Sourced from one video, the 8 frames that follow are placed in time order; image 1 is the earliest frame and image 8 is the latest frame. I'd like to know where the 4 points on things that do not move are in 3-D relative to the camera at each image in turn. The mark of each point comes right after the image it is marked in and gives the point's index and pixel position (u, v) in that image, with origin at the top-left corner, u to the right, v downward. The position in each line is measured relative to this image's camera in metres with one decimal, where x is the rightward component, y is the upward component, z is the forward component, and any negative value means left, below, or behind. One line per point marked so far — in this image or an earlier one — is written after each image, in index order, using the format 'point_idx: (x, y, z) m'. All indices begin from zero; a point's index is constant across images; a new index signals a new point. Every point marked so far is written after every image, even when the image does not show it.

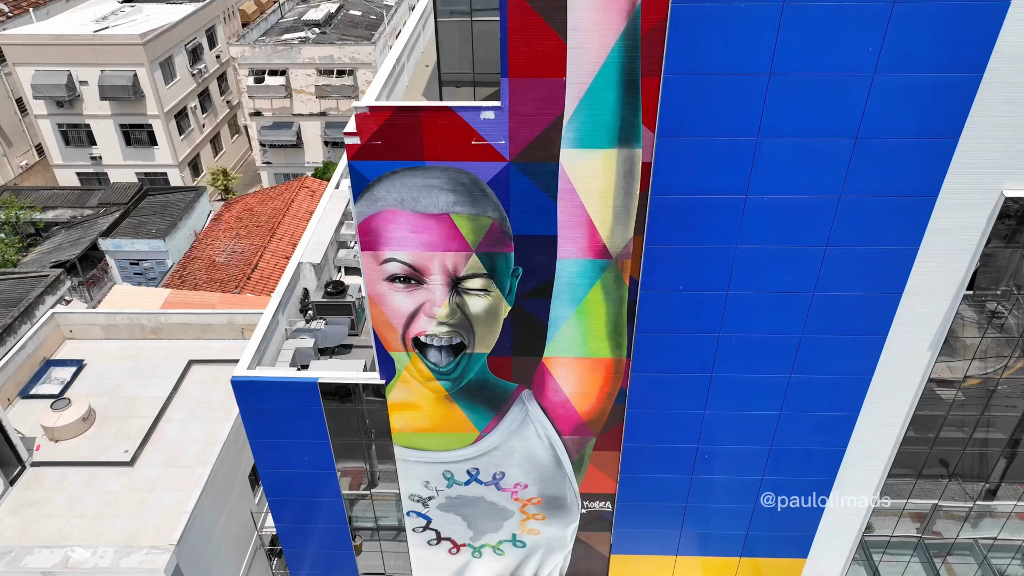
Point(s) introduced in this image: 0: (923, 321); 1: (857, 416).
0: (+7.6, -0.6, +13.4) m
1: (+7.1, -2.6, +14.8) m
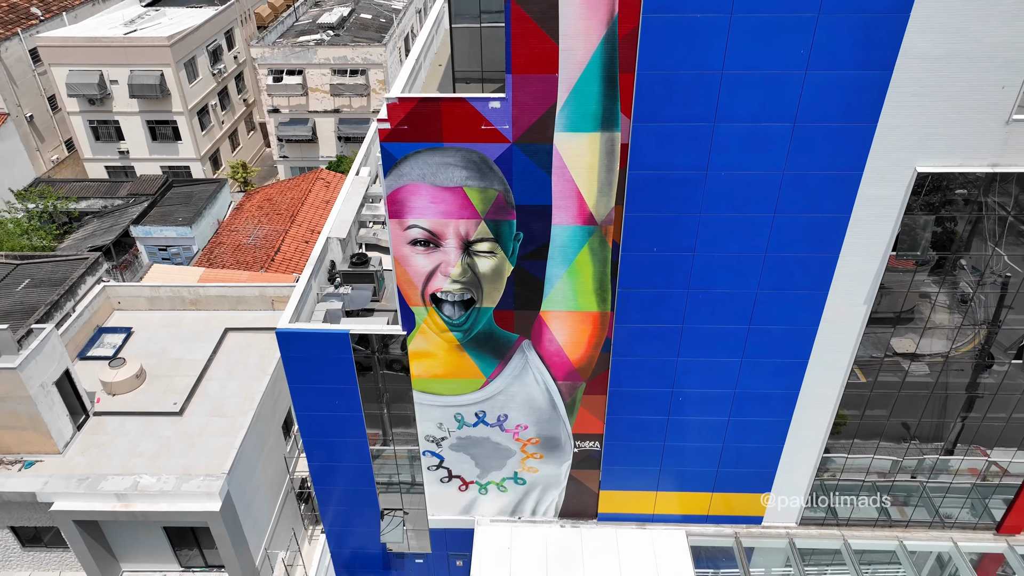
0: (+7.7, +0.2, +16.0) m
1: (+7.1, -1.8, +17.4) m
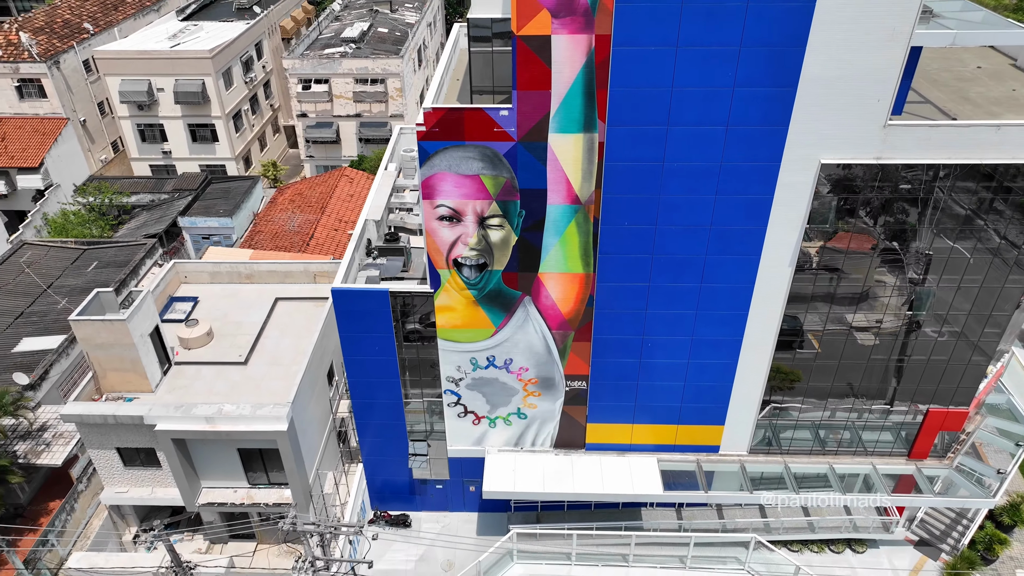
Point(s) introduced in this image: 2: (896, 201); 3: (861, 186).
0: (+7.8, +1.2, +20.8) m
1: (+7.2, -0.8, +22.1) m
2: (+10.6, +2.4, +19.9) m
3: (+9.5, +2.8, +19.7) m
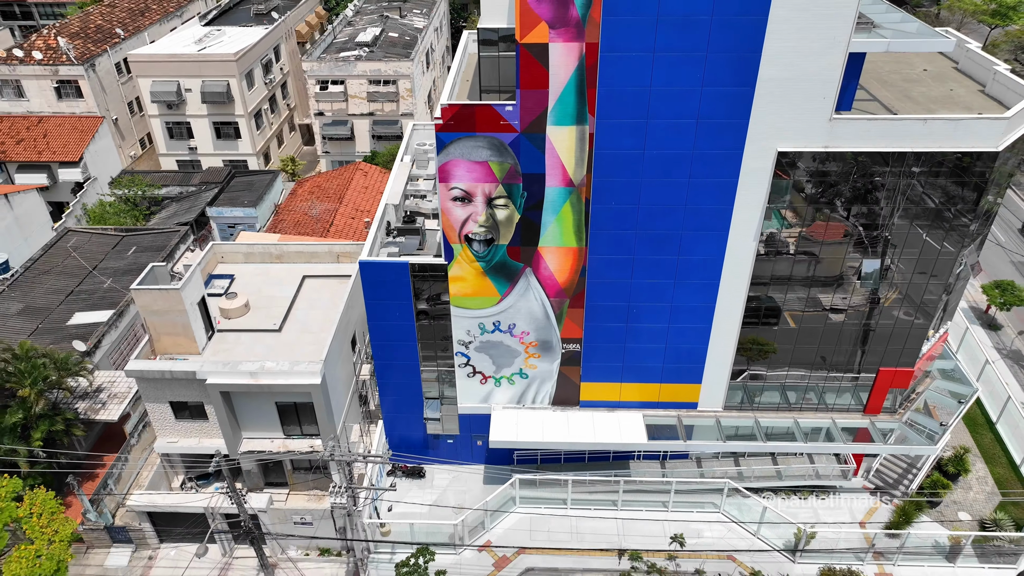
0: (+7.9, +2.2, +24.2) m
1: (+7.4, +0.2, +25.6) m
2: (+10.7, +3.4, +23.4) m
3: (+9.6, +3.8, +23.1) m
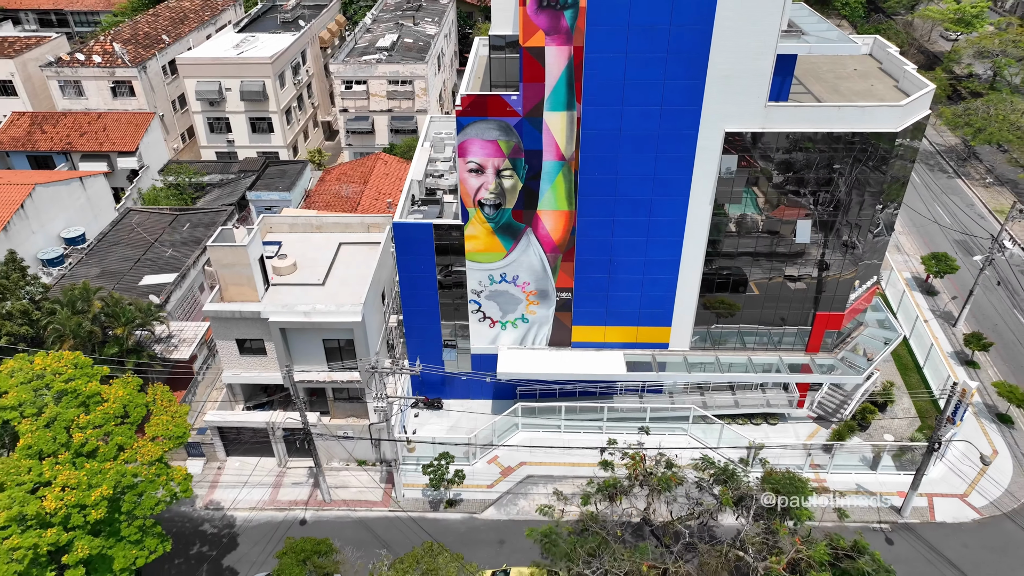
0: (+8.1, +4.1, +30.3) m
1: (+7.5, +2.1, +31.7) m
2: (+10.8, +5.4, +29.5) m
3: (+9.8, +5.8, +29.2) m
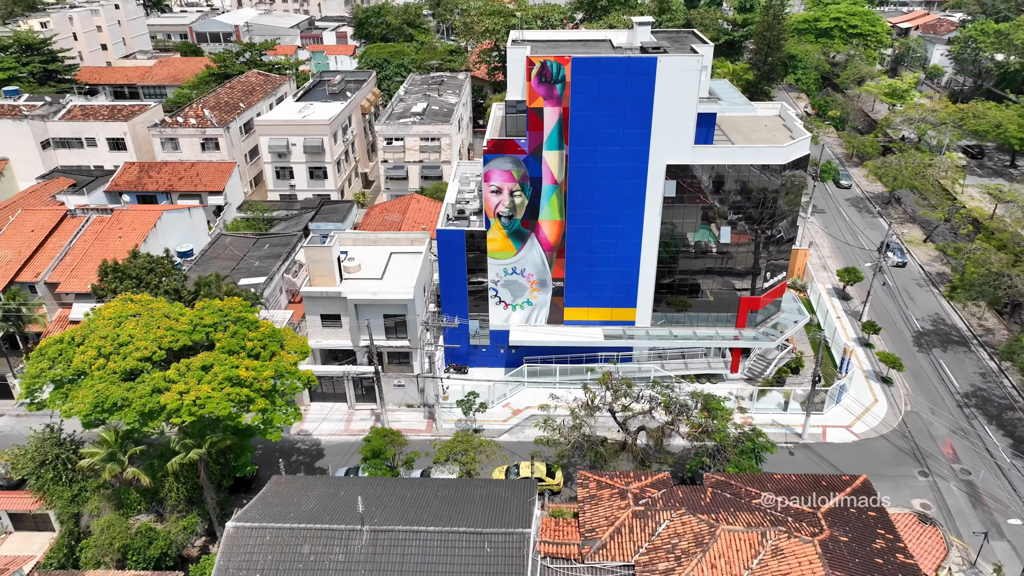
0: (+8.6, +5.0, +43.4) m
1: (+8.1, +2.8, +44.6) m
2: (+11.4, +6.3, +42.8) m
3: (+10.3, +6.7, +42.5) m
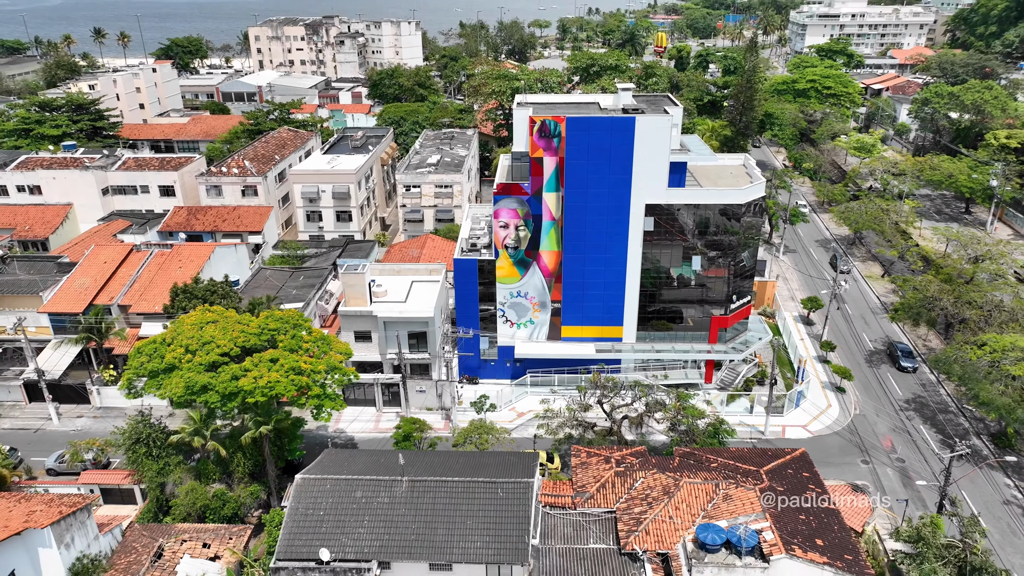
0: (+9.0, +3.6, +51.9) m
1: (+8.4, +1.3, +52.9) m
2: (+11.8, +4.9, +51.3) m
3: (+10.7, +5.4, +51.1) m
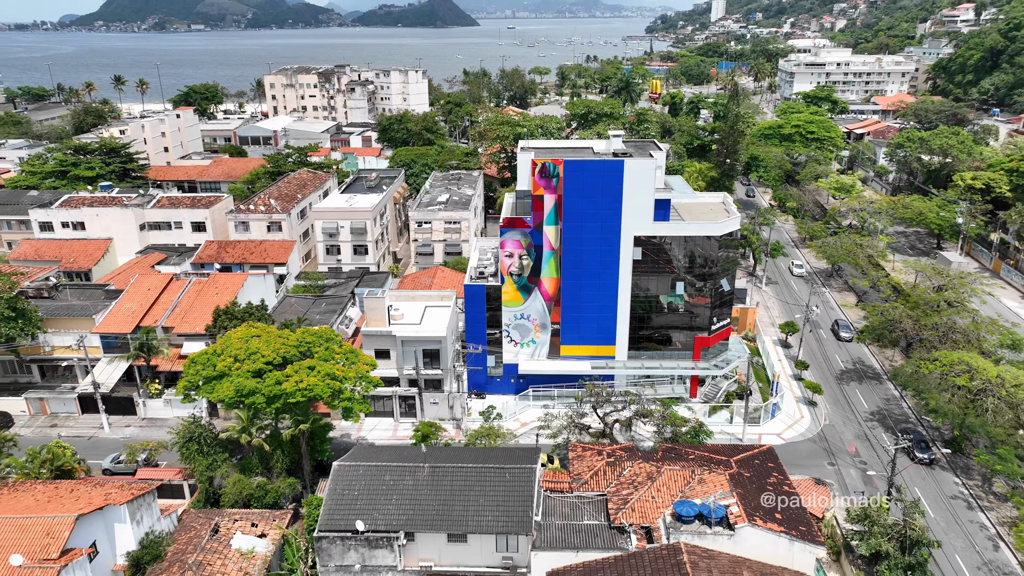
0: (+9.3, +1.7, +58.4) m
1: (+8.8, -0.5, +59.3) m
2: (+12.1, +3.1, +57.9) m
3: (+11.0, +3.6, +57.7) m
